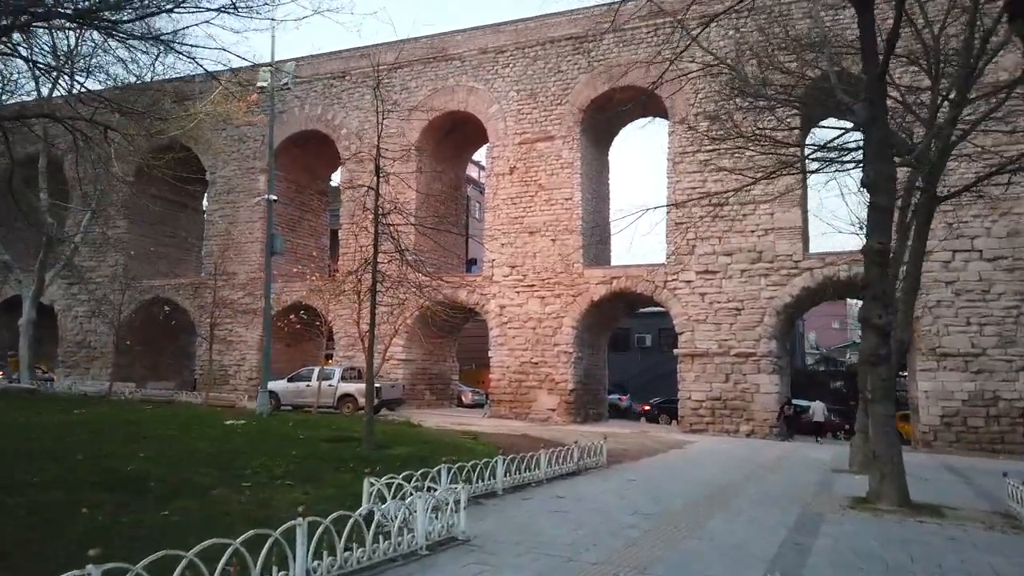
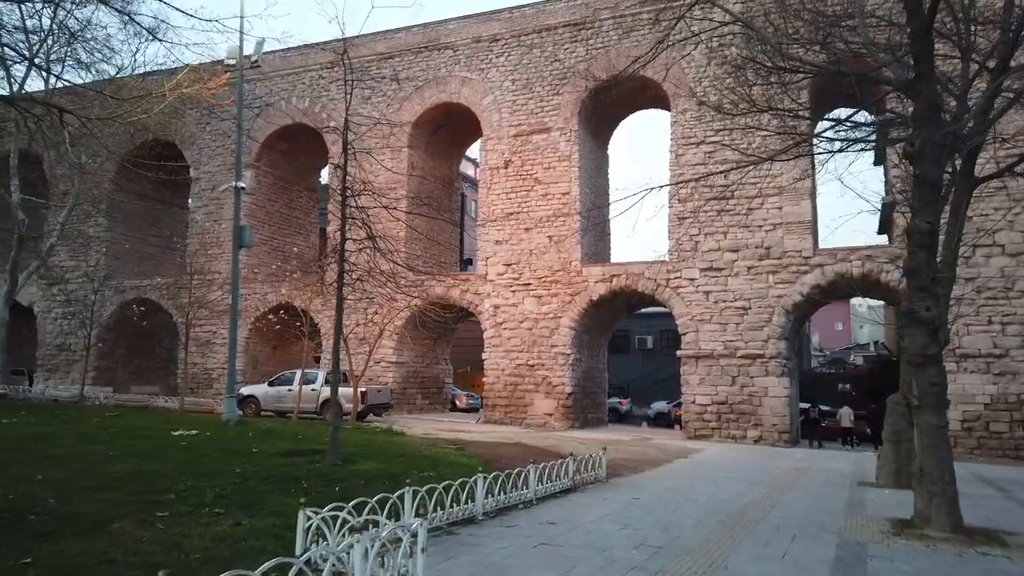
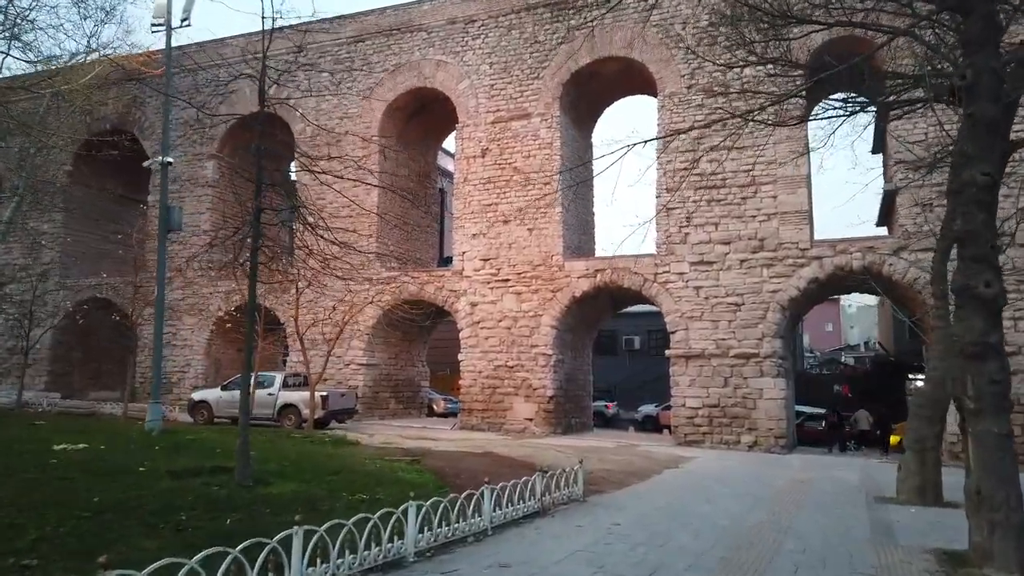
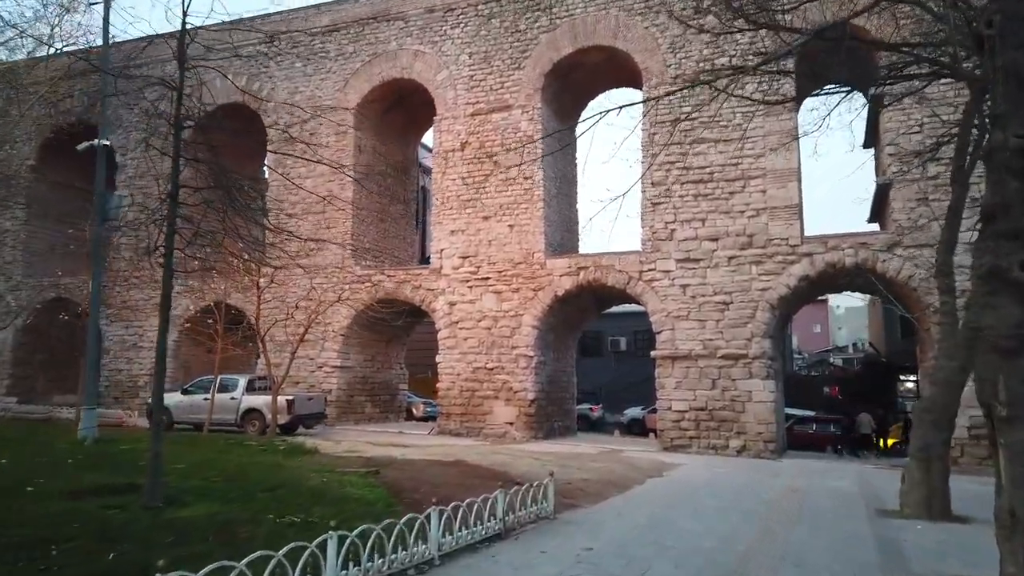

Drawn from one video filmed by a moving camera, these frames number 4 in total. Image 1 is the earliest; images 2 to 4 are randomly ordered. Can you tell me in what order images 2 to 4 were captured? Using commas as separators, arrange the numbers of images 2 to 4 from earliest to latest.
2, 3, 4
